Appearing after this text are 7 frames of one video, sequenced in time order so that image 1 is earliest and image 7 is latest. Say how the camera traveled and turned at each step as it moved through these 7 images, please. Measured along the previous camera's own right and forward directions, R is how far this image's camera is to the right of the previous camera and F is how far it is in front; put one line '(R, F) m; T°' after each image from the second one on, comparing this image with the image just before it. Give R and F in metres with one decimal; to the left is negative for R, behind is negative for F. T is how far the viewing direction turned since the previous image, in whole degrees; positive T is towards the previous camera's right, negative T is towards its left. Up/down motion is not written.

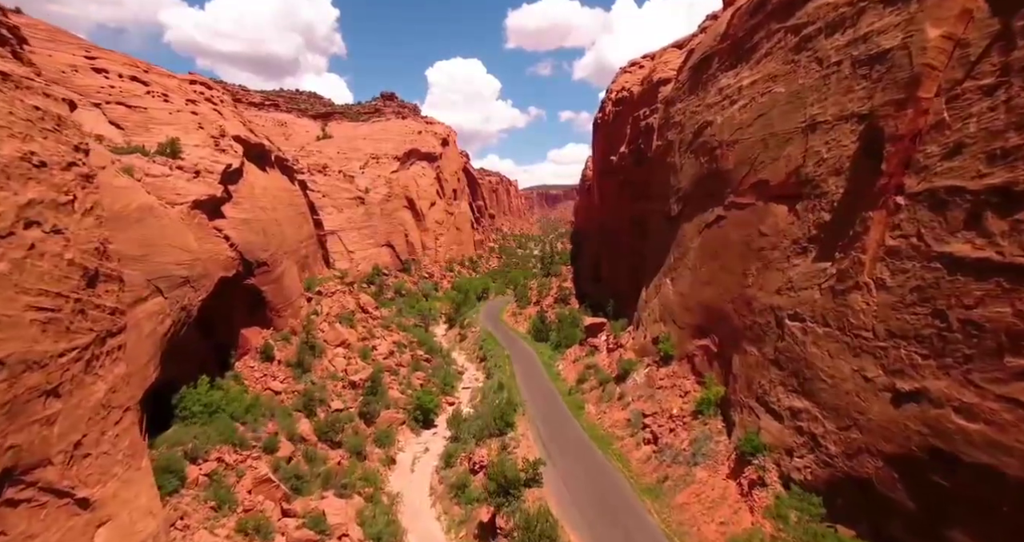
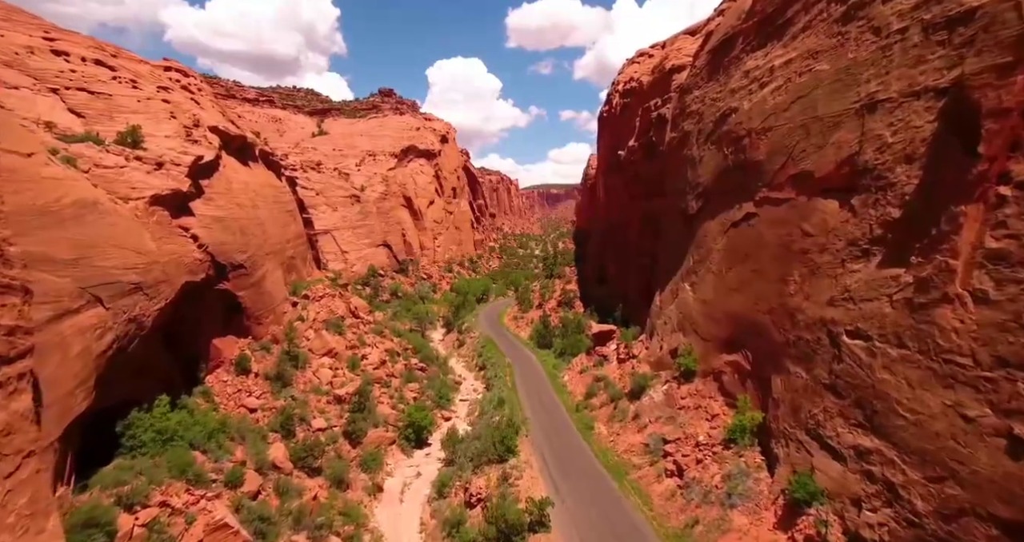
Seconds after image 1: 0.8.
(0.0, +2.1) m; 0°
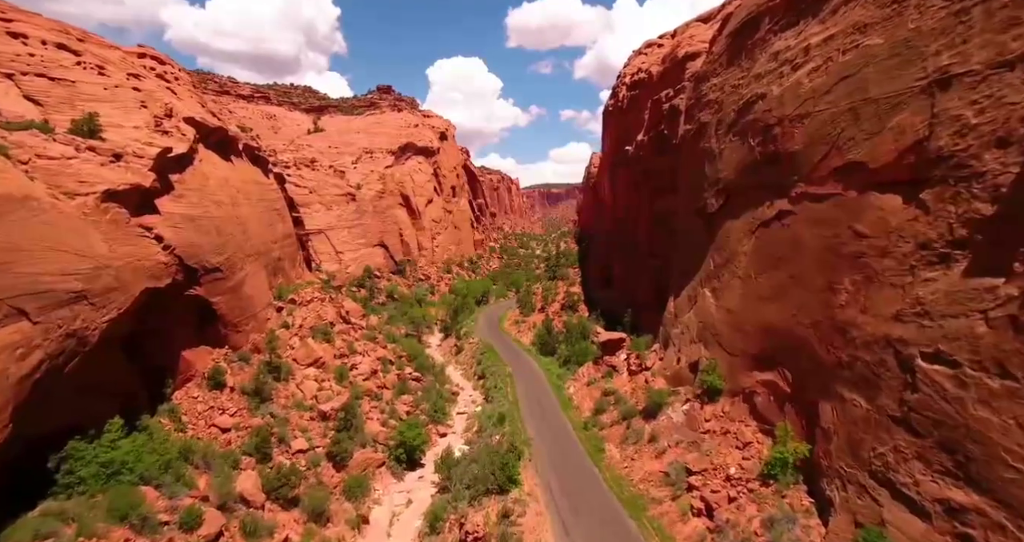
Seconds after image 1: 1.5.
(0.0, +1.9) m; 0°
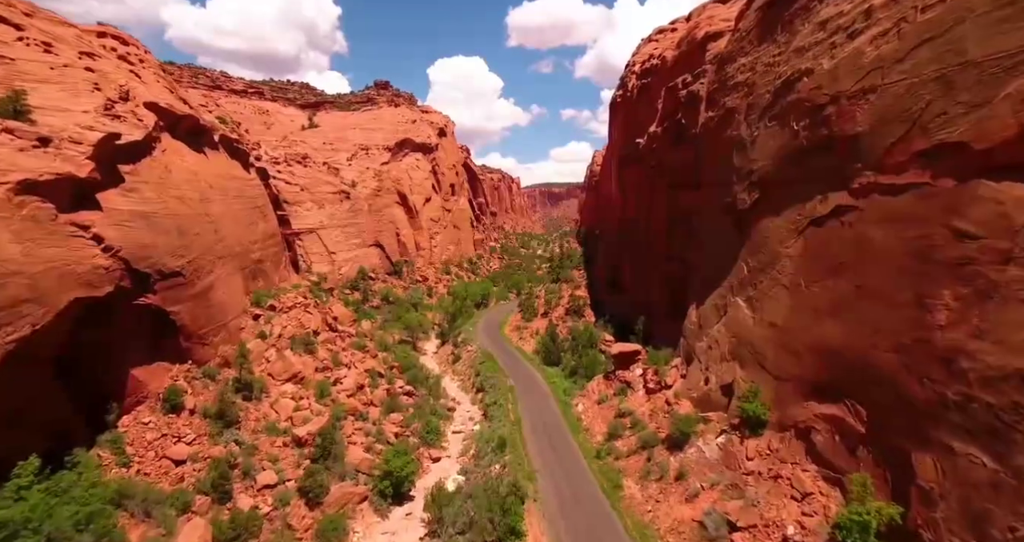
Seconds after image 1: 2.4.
(0.0, +2.5) m; 0°
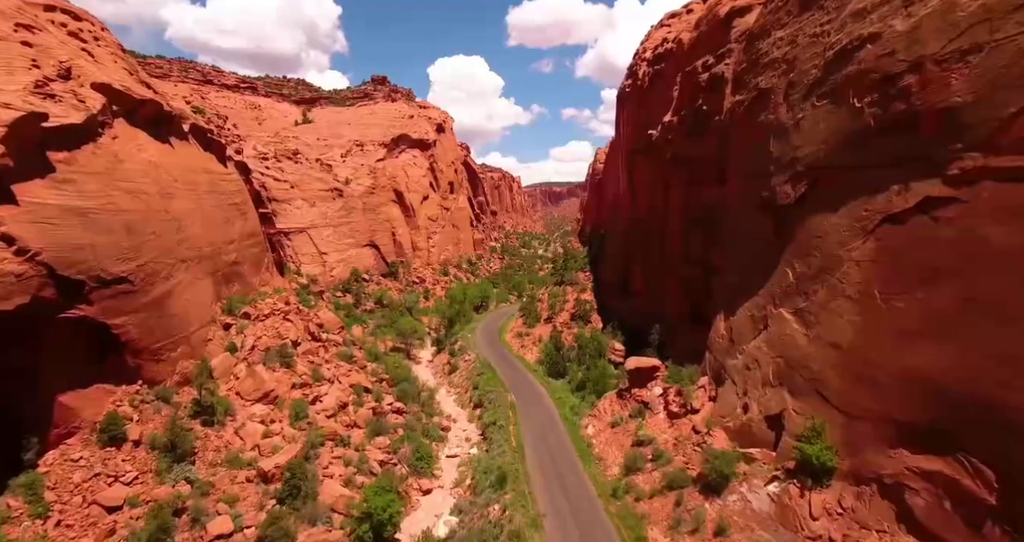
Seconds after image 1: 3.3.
(0.0, +2.5) m; 0°
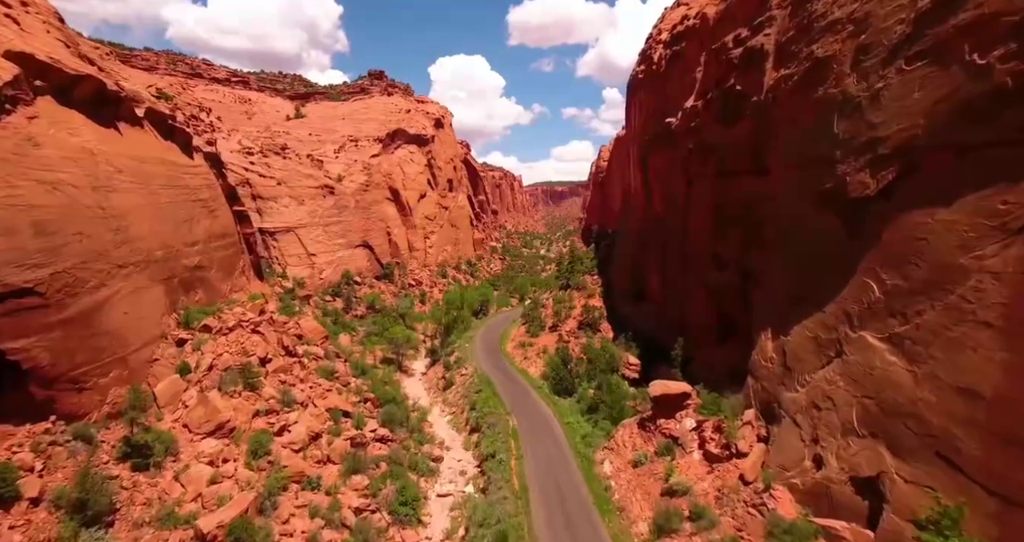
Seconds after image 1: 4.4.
(0.0, +3.0) m; 0°
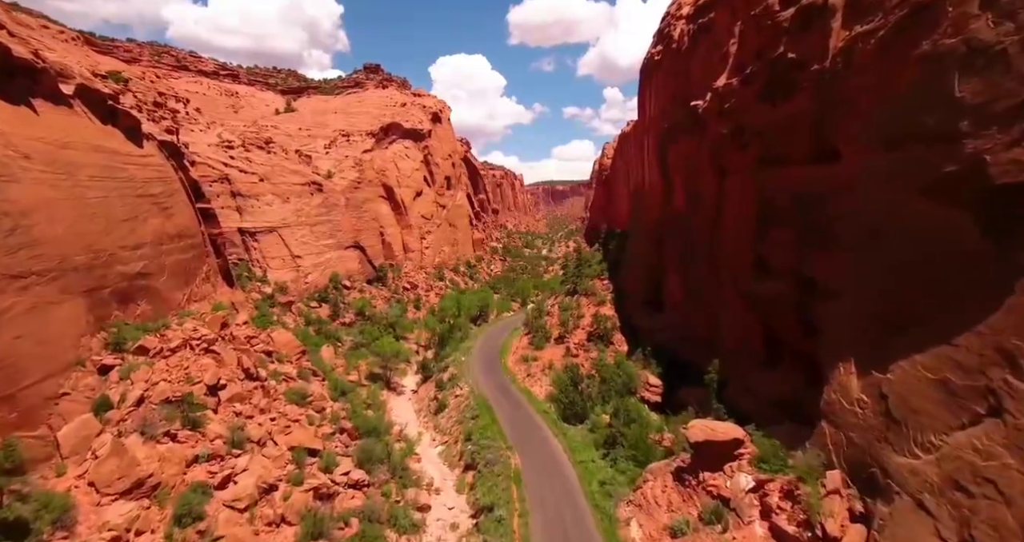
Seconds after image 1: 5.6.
(0.0, +3.4) m; 0°
